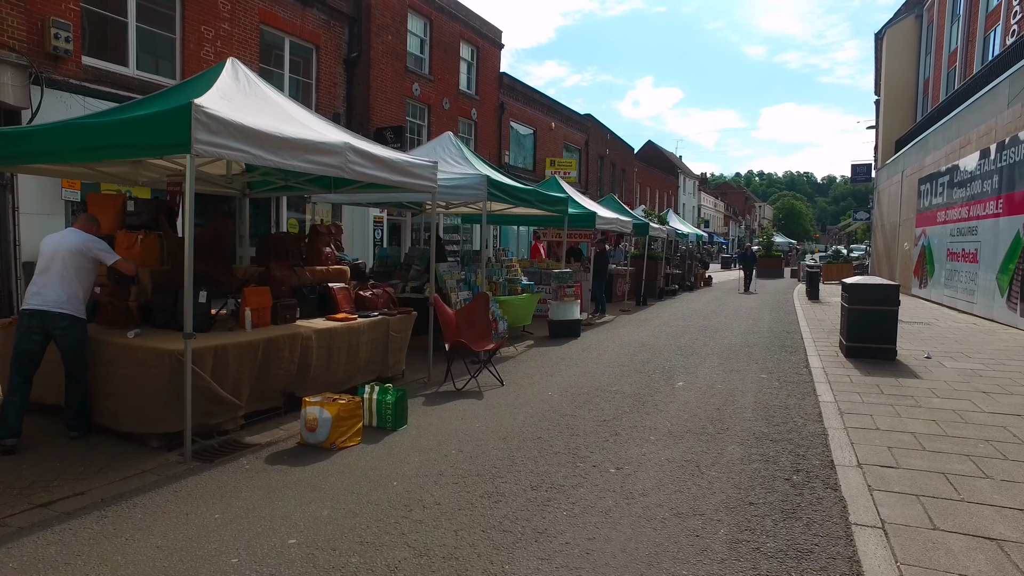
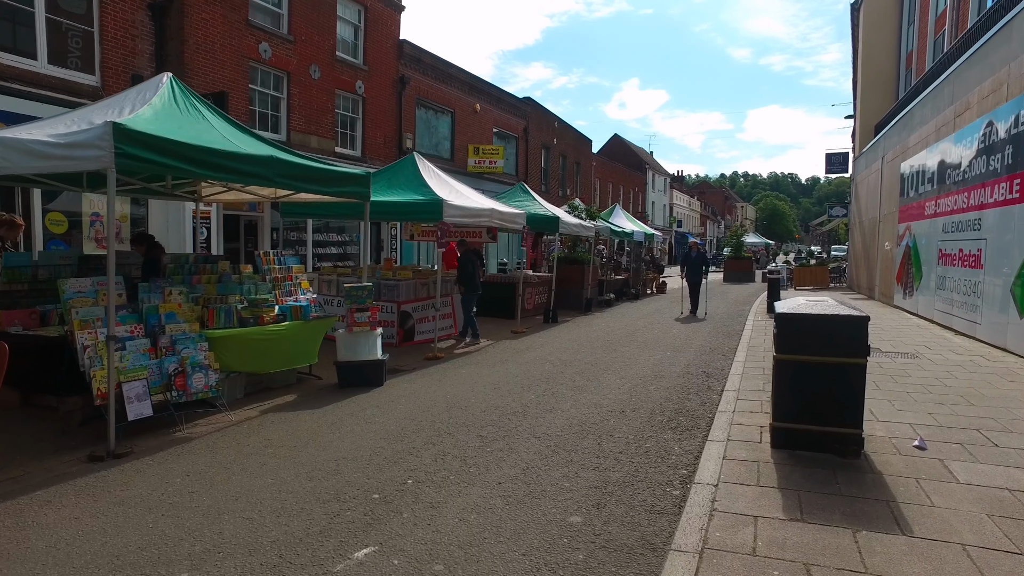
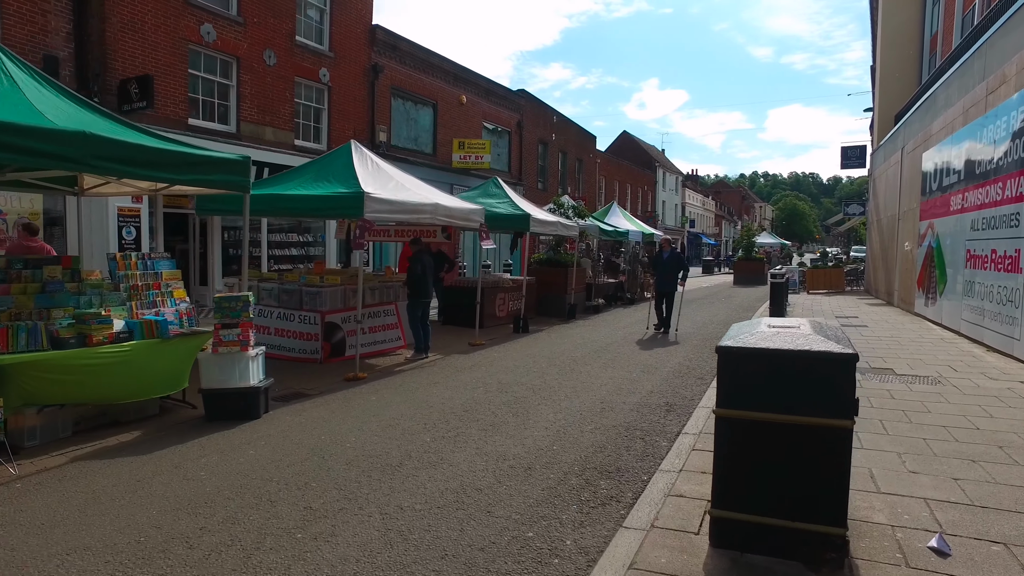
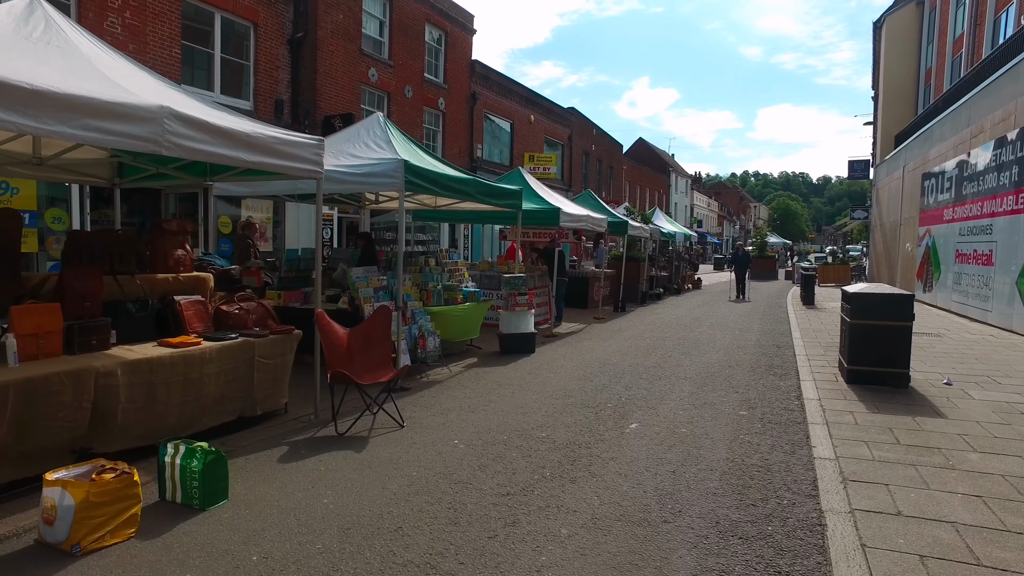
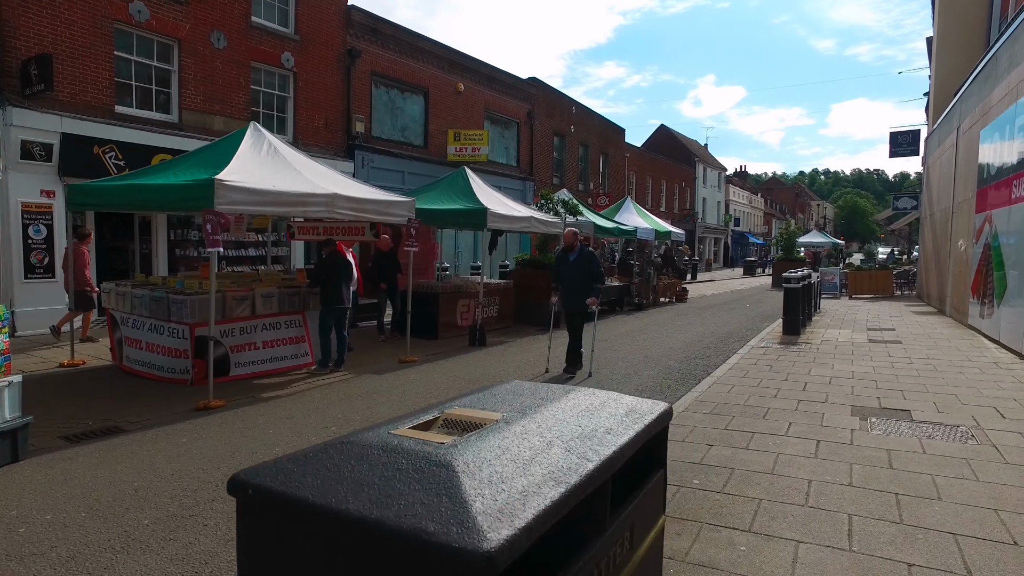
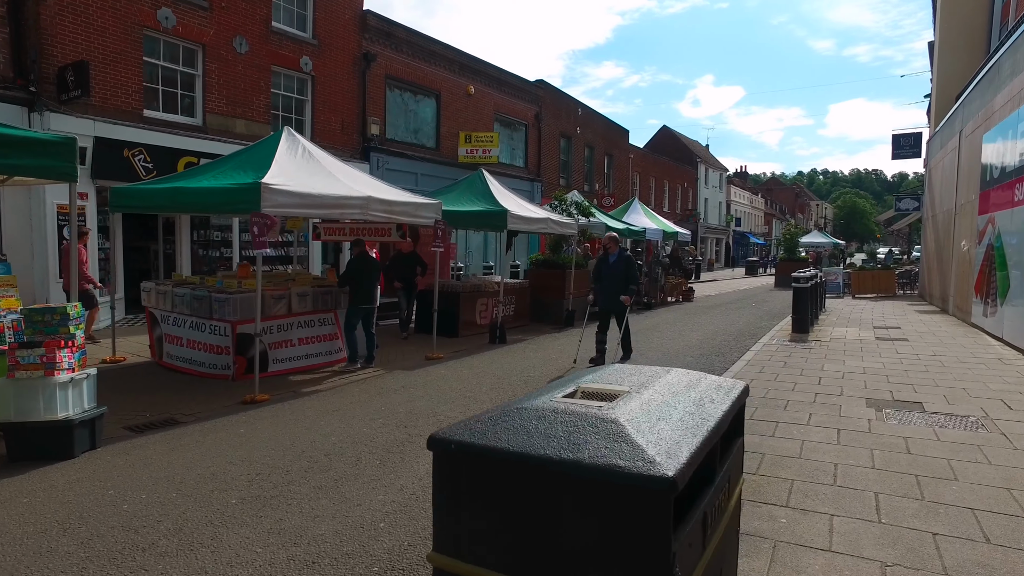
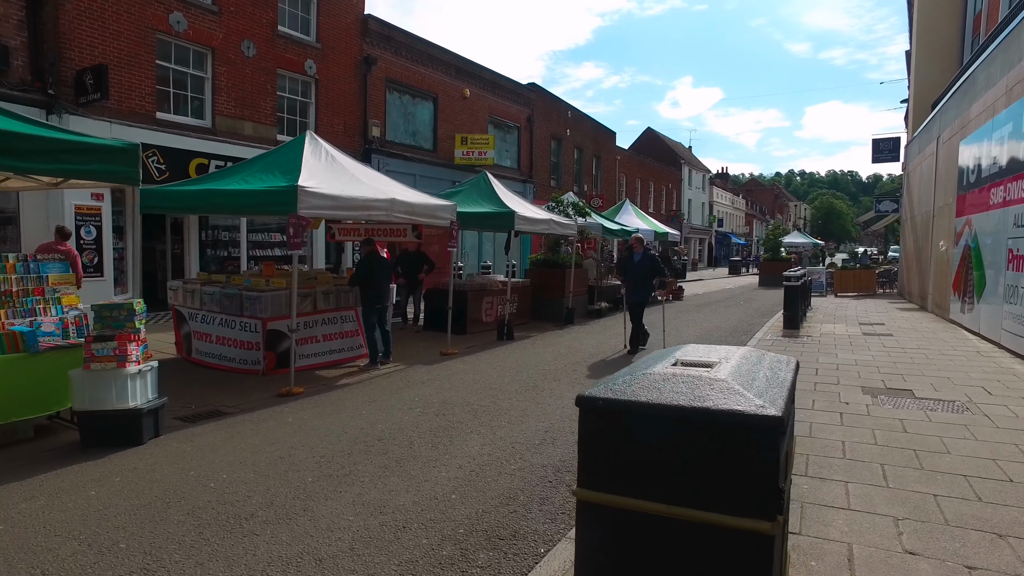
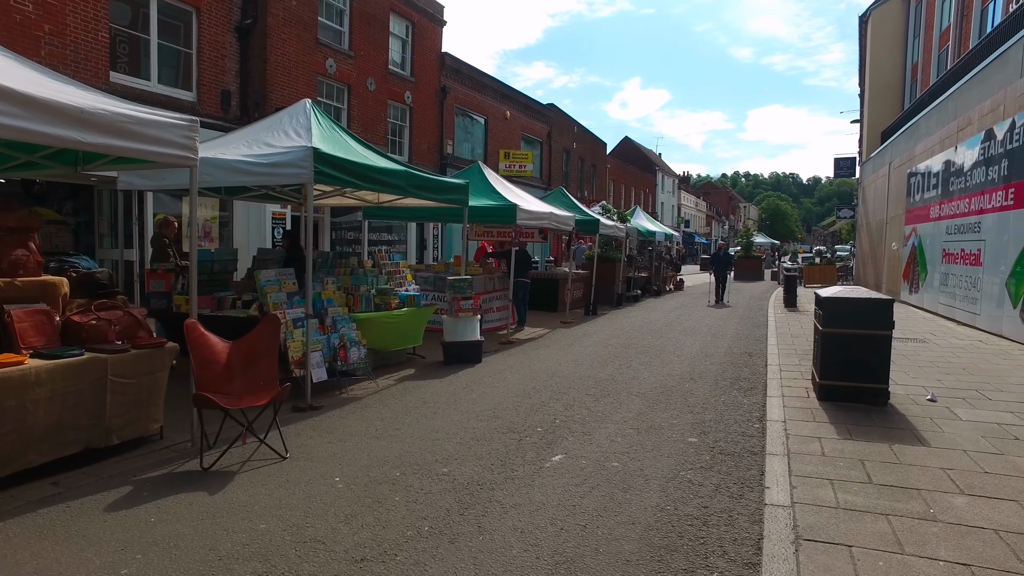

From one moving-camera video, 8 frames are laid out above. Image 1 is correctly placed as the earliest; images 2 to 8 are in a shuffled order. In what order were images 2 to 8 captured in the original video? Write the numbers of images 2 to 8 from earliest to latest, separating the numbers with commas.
4, 8, 2, 3, 7, 6, 5
